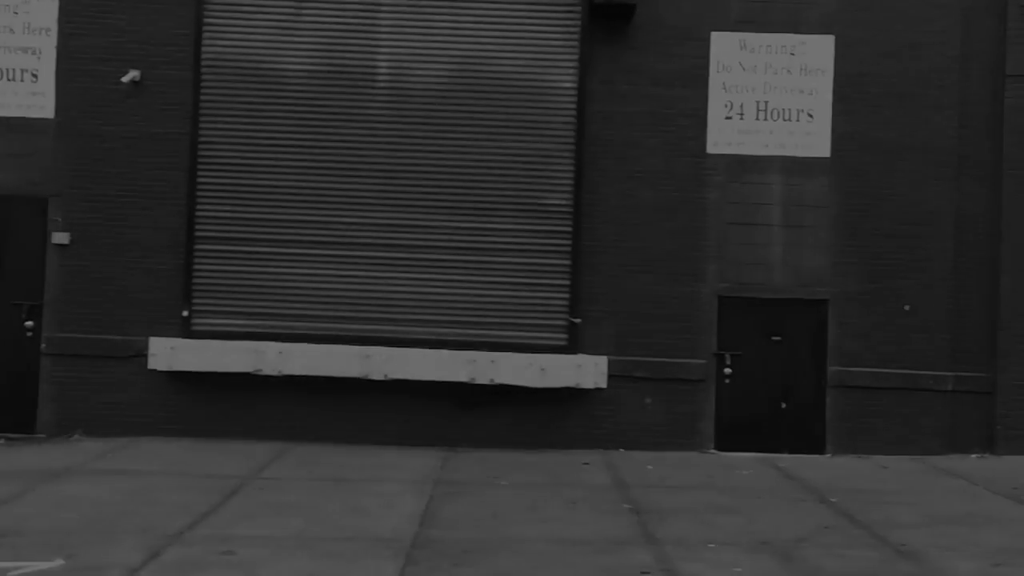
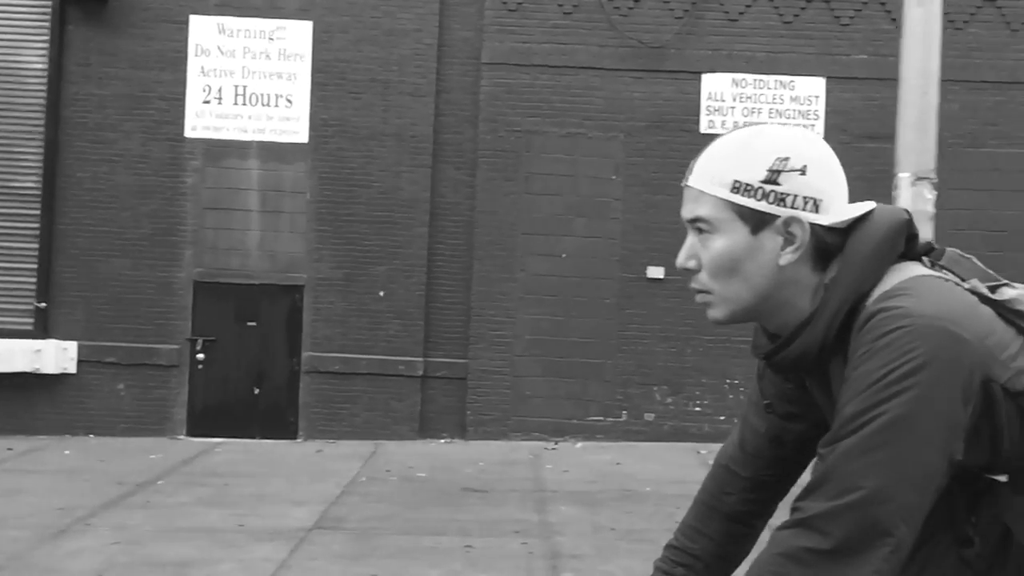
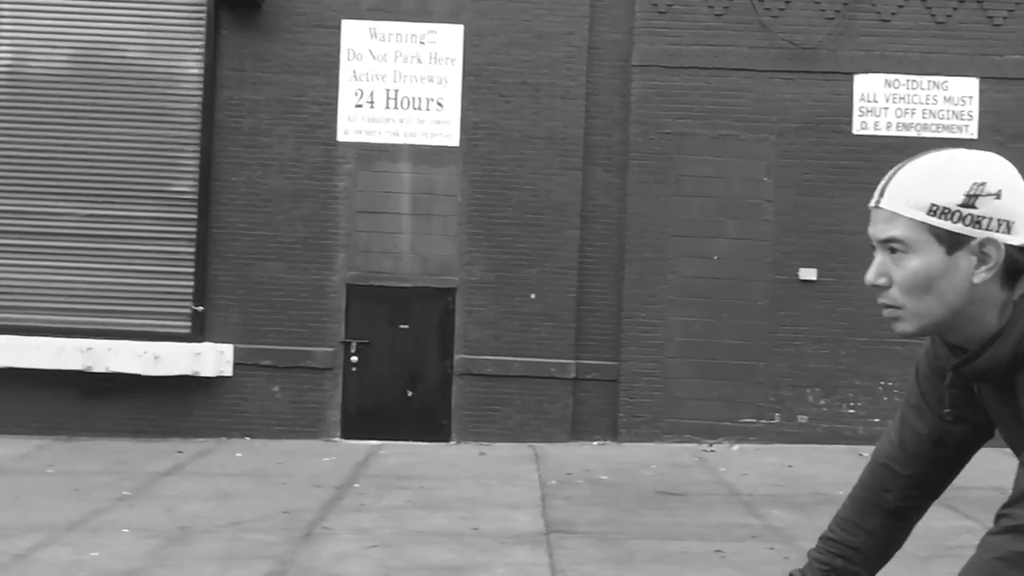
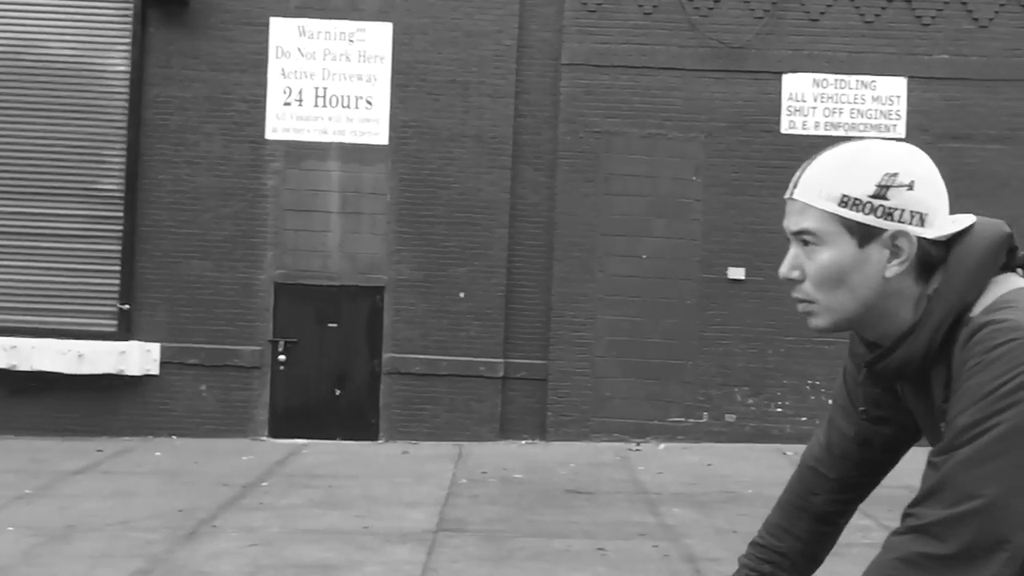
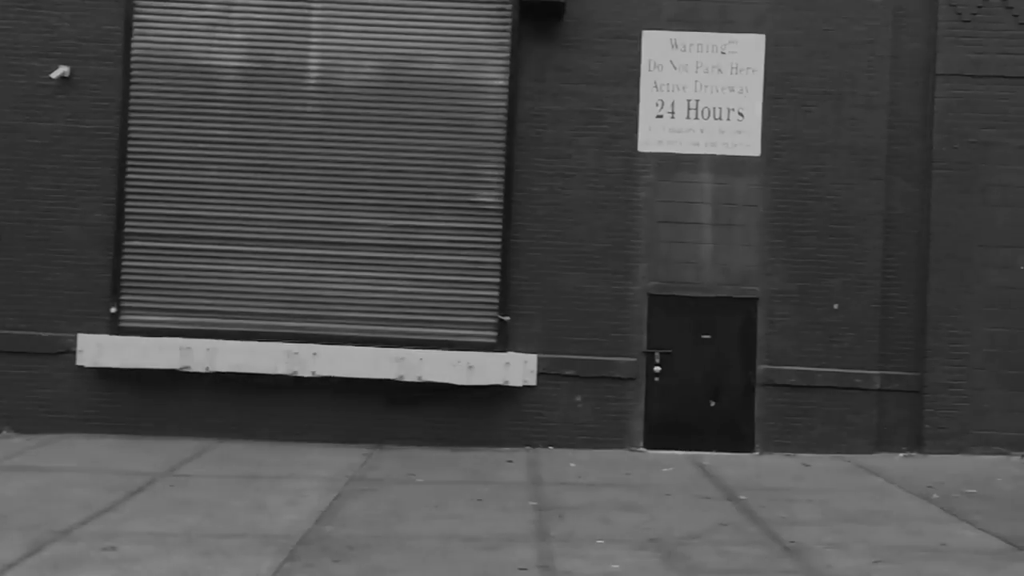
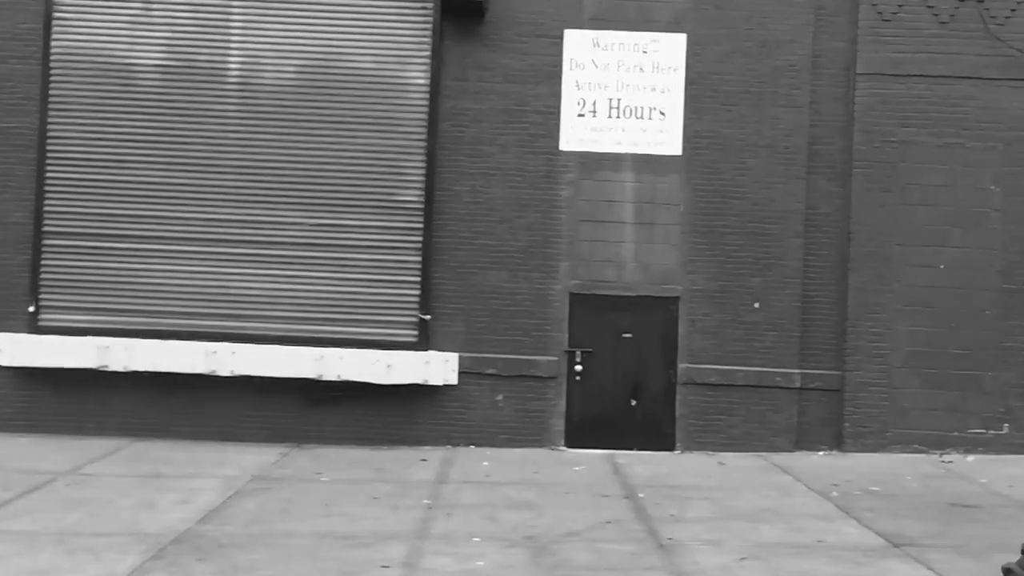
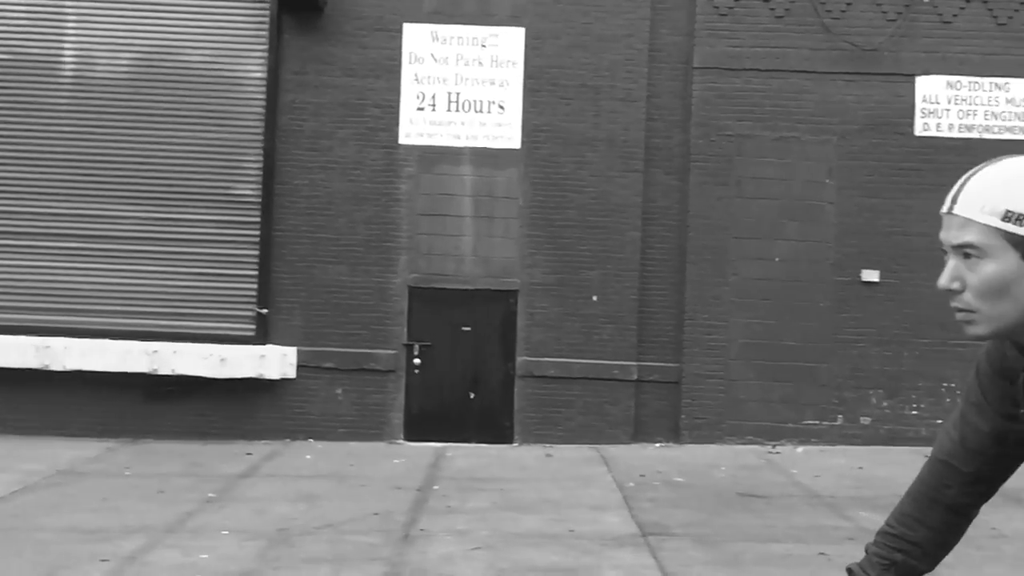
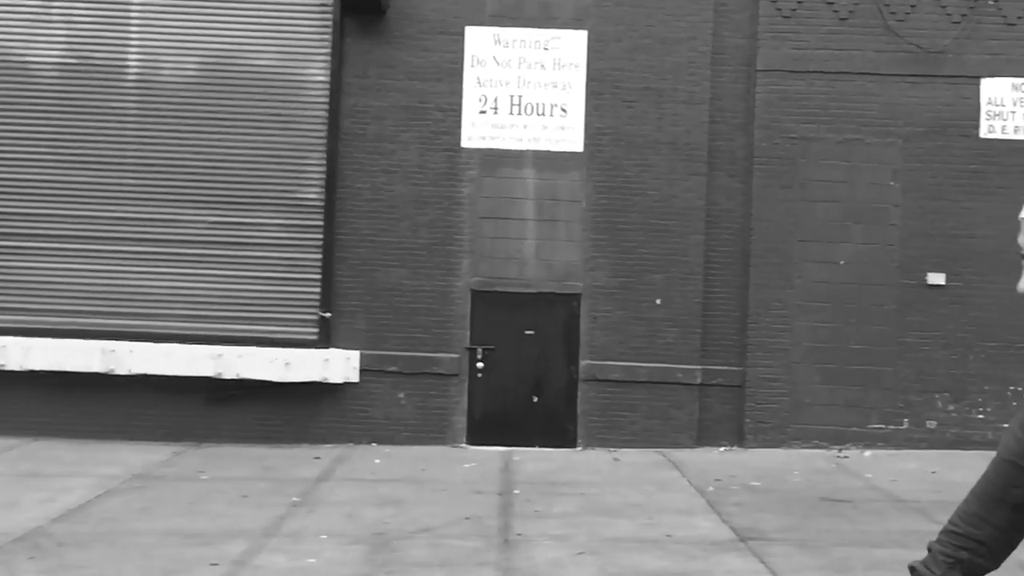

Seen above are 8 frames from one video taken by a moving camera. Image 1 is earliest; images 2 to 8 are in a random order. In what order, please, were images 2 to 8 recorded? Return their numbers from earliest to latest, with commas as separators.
5, 6, 8, 7, 3, 4, 2
